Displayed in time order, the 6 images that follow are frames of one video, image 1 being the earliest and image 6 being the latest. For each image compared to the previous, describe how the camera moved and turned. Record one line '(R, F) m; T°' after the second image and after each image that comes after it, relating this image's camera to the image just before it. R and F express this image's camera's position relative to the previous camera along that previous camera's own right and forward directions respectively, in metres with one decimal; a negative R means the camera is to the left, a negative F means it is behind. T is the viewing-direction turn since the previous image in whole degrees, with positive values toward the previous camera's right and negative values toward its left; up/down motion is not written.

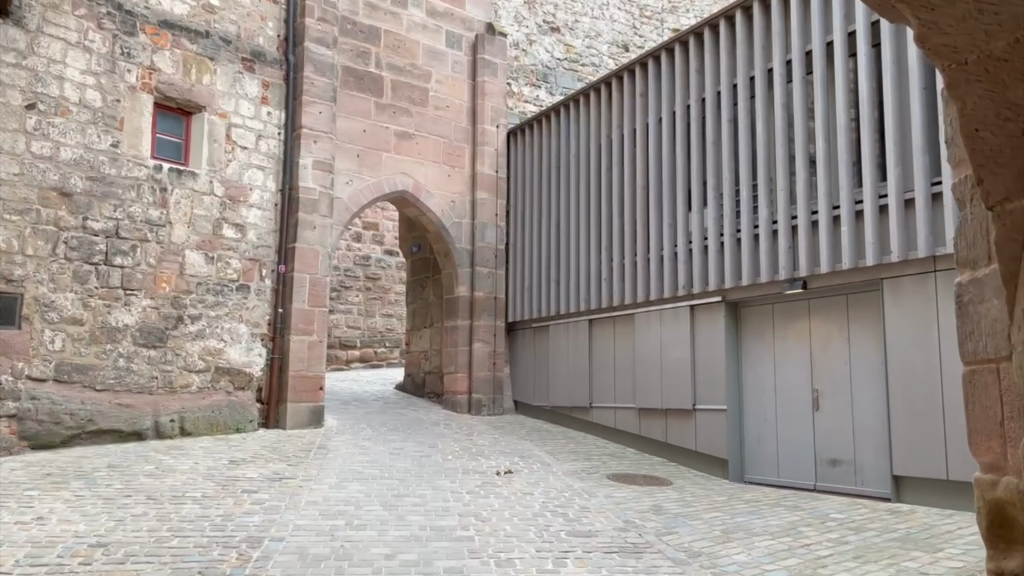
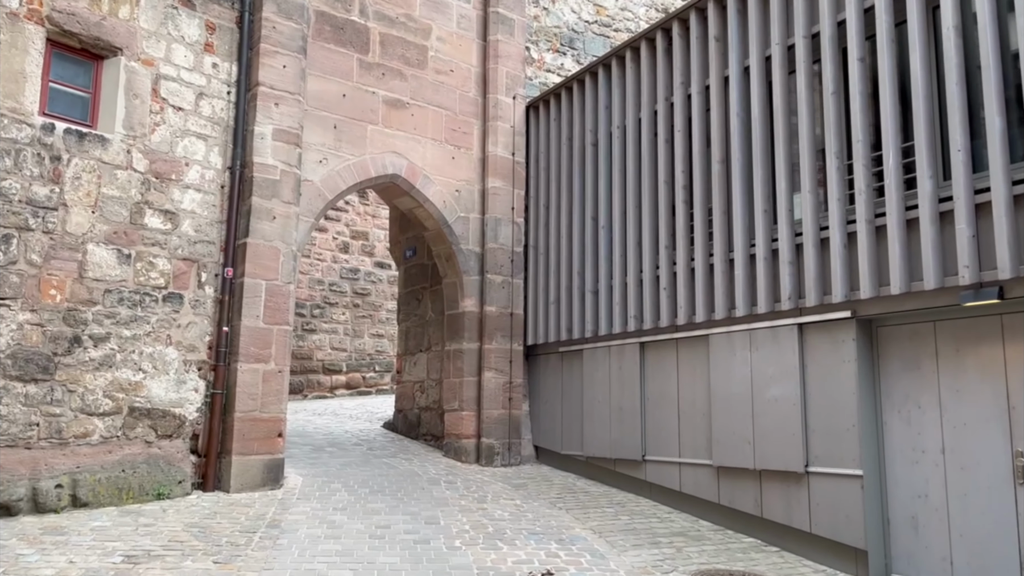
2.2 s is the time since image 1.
(-0.3, +2.3) m; 0°
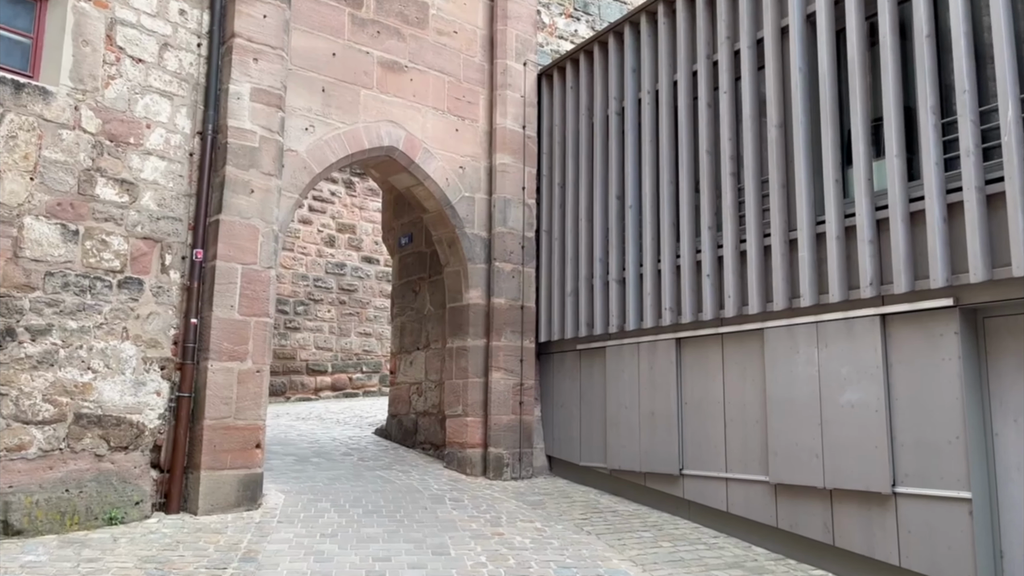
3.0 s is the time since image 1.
(-0.2, +0.9) m; +1°
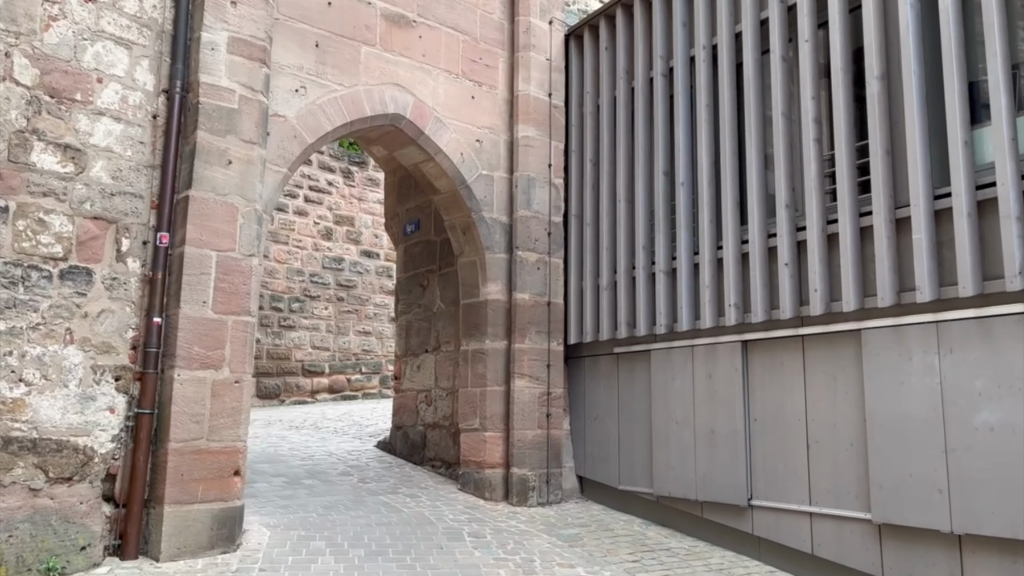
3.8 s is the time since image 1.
(-0.2, +1.0) m; 0°
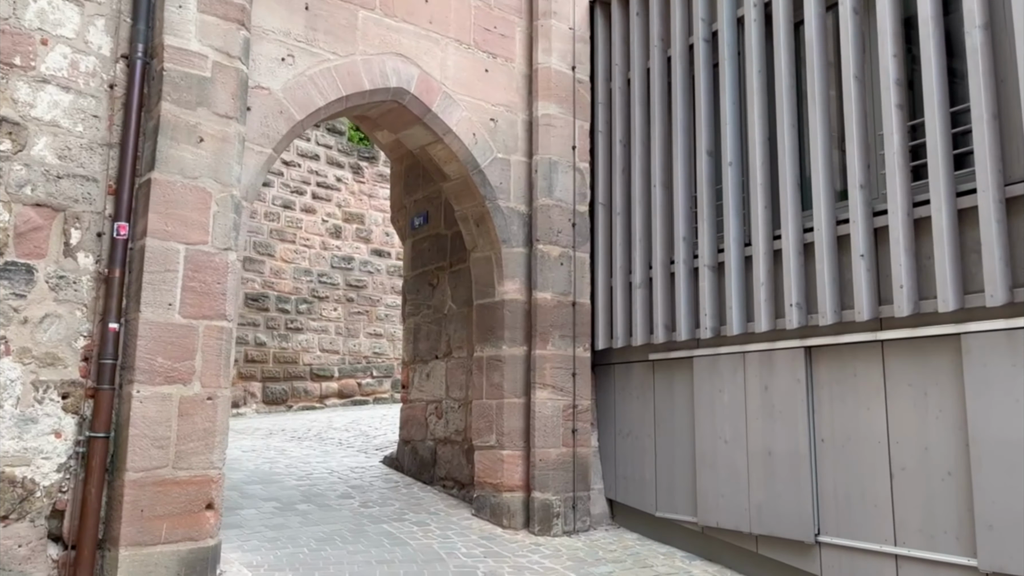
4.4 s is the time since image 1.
(0.0, +0.7) m; -1°
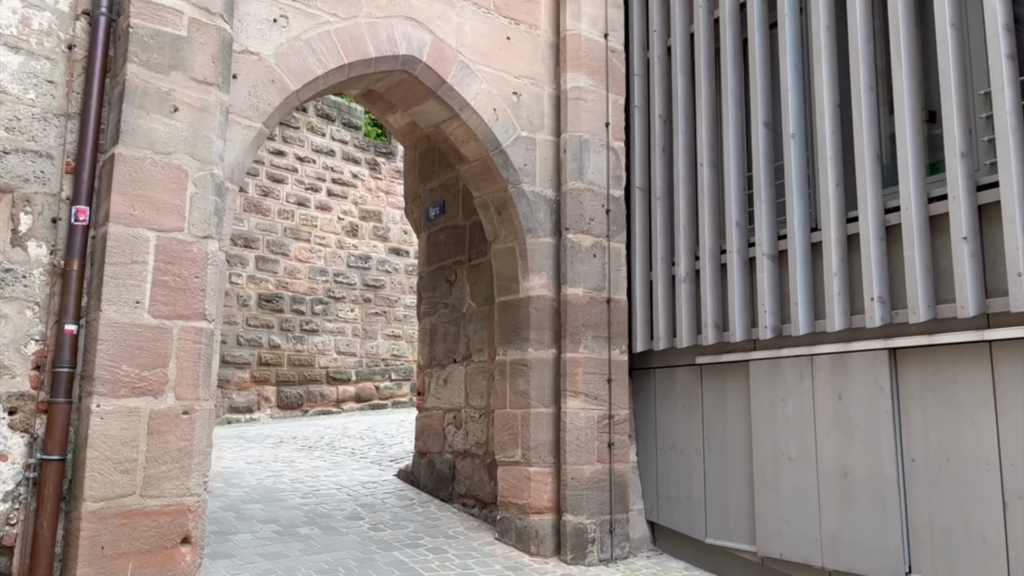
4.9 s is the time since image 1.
(0.0, +0.6) m; -1°
